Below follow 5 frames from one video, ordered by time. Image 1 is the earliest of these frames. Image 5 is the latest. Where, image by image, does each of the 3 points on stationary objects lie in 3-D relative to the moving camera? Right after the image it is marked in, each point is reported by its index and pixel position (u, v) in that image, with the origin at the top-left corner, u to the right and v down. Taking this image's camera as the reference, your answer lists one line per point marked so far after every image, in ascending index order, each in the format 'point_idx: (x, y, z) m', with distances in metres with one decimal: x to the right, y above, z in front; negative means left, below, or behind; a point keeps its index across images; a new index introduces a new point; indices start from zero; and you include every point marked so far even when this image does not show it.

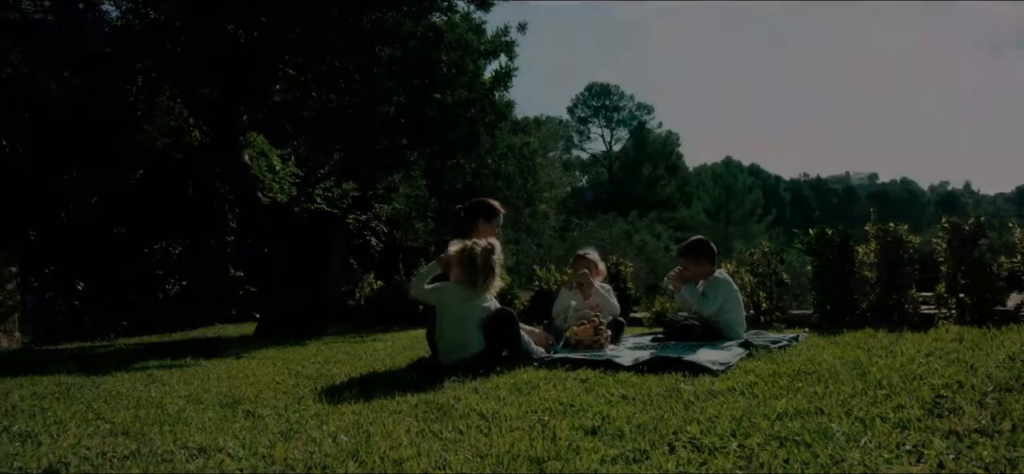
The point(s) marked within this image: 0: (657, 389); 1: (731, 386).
0: (+0.8, -0.8, +4.1) m
1: (+1.2, -0.8, +4.1) m
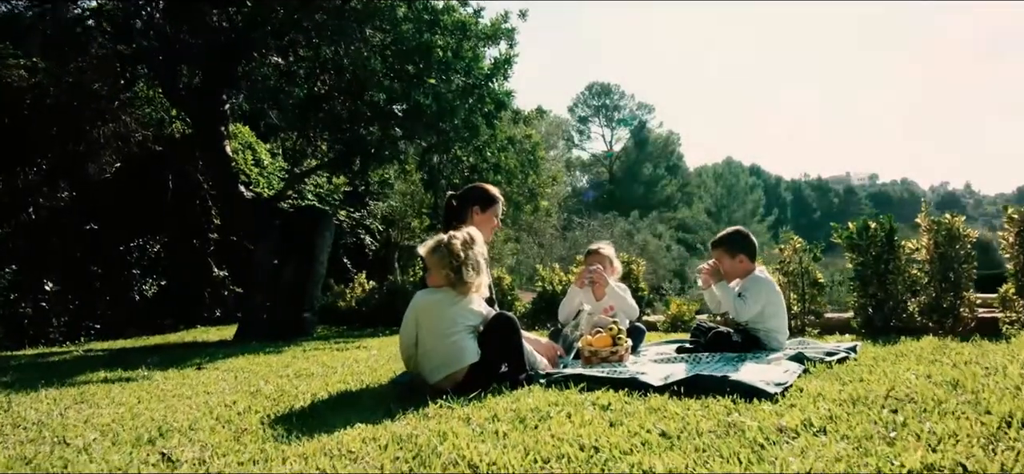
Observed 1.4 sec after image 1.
0: (+0.8, -0.8, +3.1) m
1: (+1.2, -0.7, +3.1) m
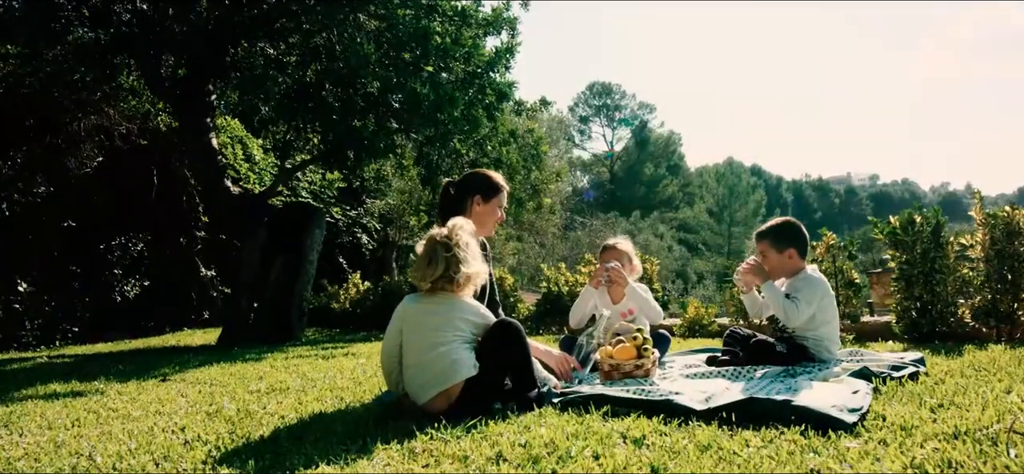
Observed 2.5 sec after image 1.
0: (+0.8, -0.7, +2.3) m
1: (+1.2, -0.7, +2.3) m
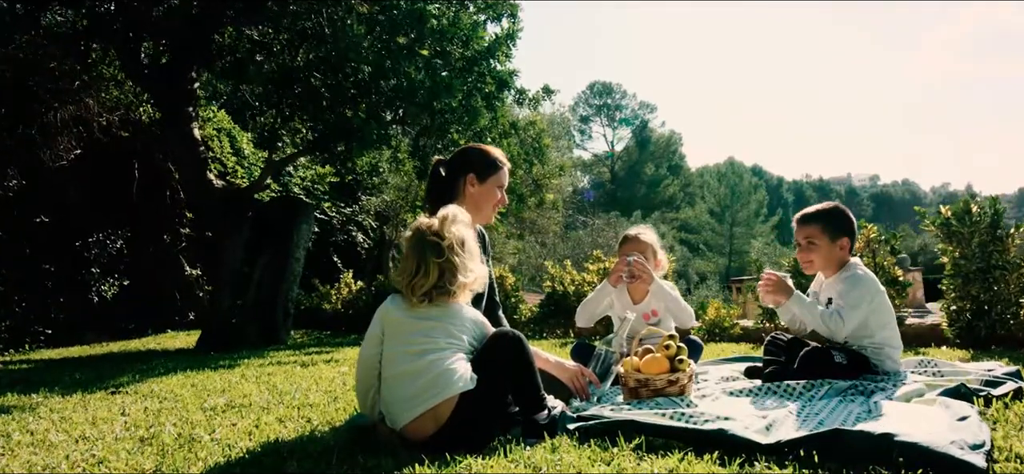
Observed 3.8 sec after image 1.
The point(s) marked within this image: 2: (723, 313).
0: (+0.8, -0.6, +1.5) m
1: (+1.2, -0.6, +1.5) m
2: (+2.3, -0.8, +8.5) m
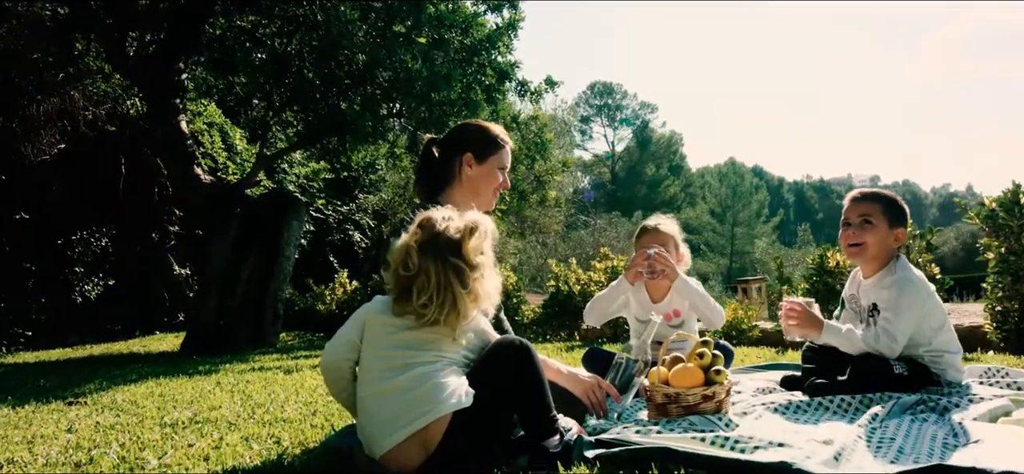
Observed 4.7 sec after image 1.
0: (+0.9, -0.6, +1.0) m
1: (+1.2, -0.6, +1.0) m
2: (+2.3, -0.8, +7.9) m
